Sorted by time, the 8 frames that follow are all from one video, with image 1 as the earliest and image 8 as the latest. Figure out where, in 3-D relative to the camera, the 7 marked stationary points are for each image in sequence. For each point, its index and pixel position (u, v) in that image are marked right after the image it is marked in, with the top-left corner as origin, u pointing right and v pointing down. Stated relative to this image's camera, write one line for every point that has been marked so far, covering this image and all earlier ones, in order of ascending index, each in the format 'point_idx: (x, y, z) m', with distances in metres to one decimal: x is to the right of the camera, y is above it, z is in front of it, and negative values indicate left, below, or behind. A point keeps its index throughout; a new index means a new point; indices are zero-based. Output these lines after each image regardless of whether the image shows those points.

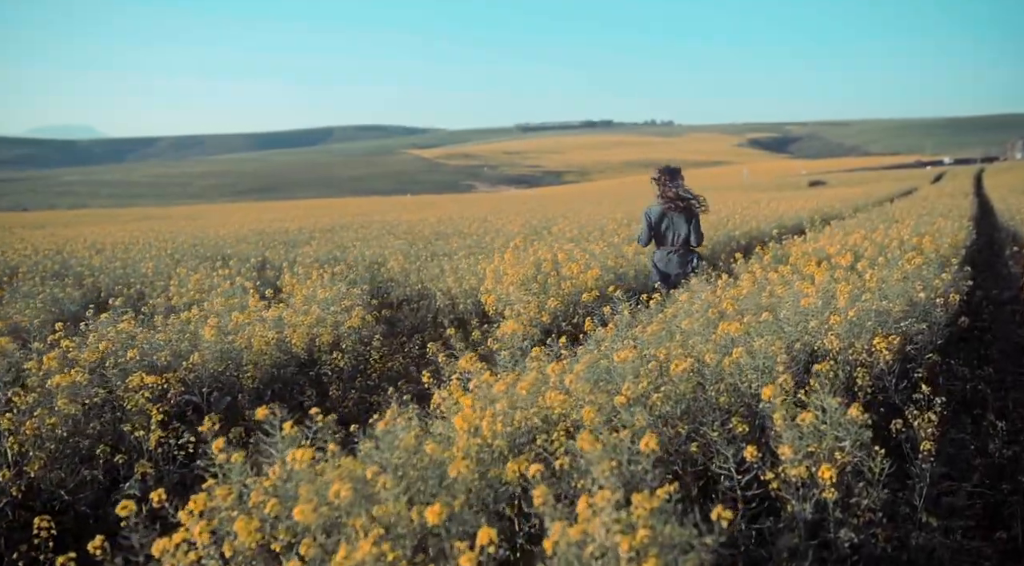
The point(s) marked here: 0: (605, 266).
0: (+1.2, +0.2, +9.4) m
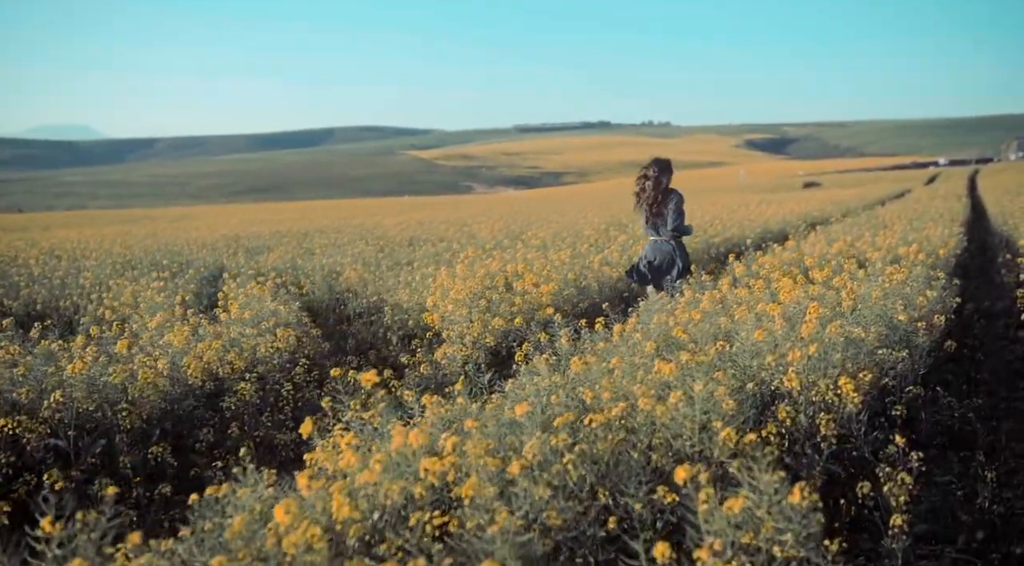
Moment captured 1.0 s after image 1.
0: (+0.6, 0.0, +8.7) m
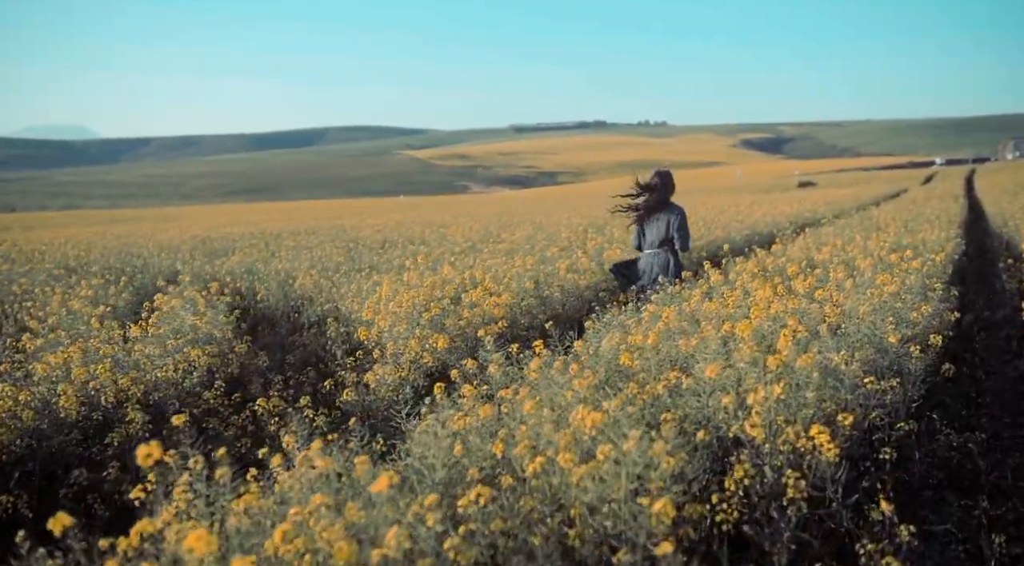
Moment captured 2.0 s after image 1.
0: (+0.2, -0.1, +7.9) m
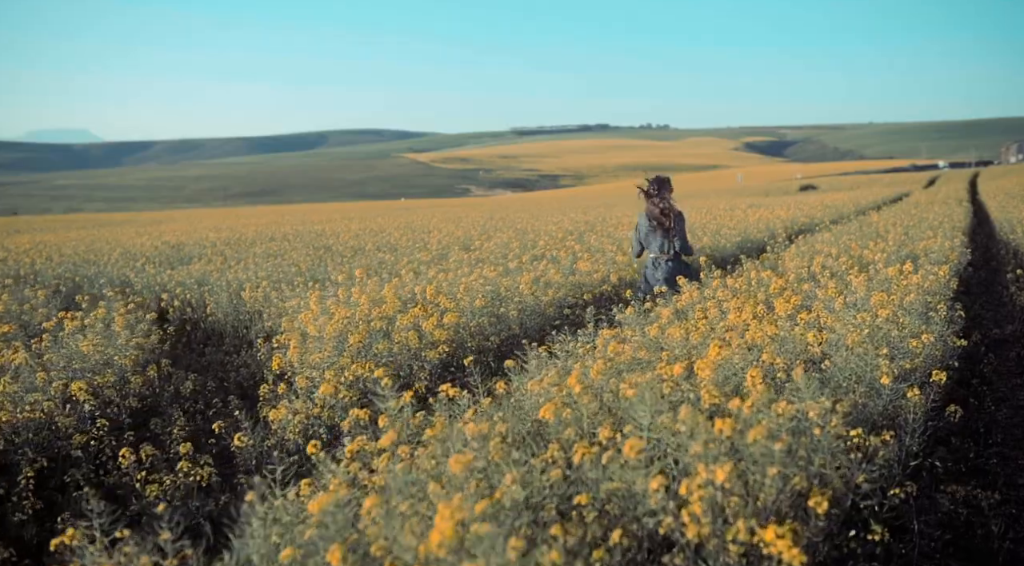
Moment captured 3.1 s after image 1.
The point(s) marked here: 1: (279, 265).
0: (-0.3, -0.2, +7.1) m
1: (-4.0, +0.3, +12.8) m
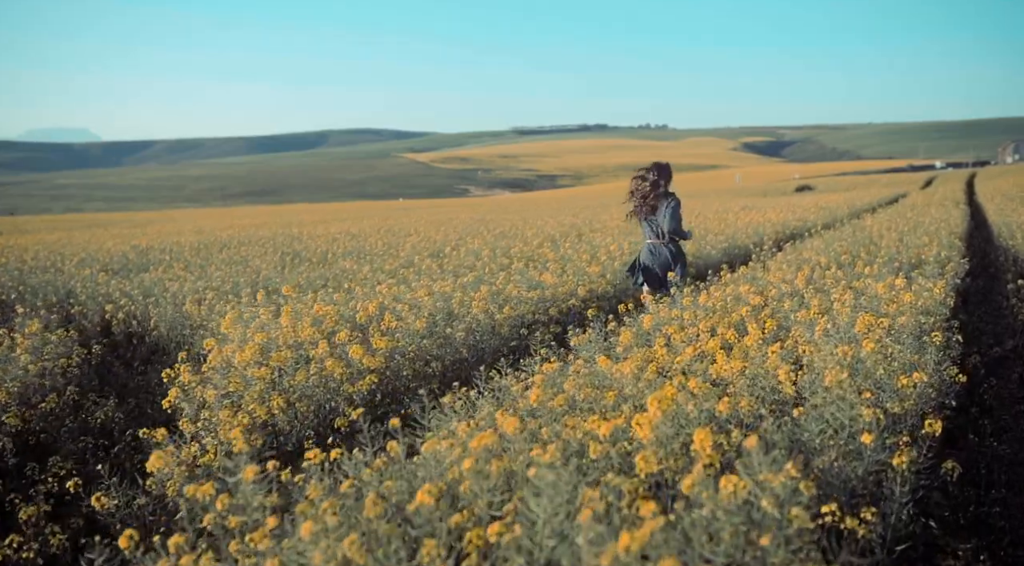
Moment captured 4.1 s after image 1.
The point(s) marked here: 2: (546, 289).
0: (-0.7, -0.4, +6.3) m
1: (-4.5, +0.2, +12.1) m
2: (+0.3, -0.1, +8.1) m
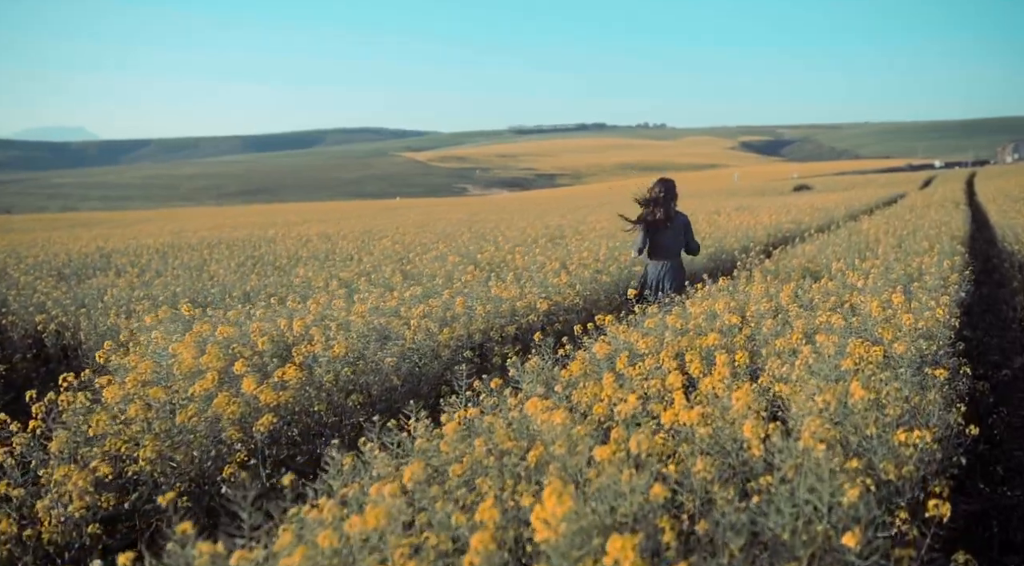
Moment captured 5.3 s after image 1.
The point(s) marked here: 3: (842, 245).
0: (-1.2, -0.5, +5.5) m
1: (-4.9, 0.0, +11.2) m
2: (-0.1, -0.2, +7.2) m
3: (+5.1, +0.6, +11.6) m
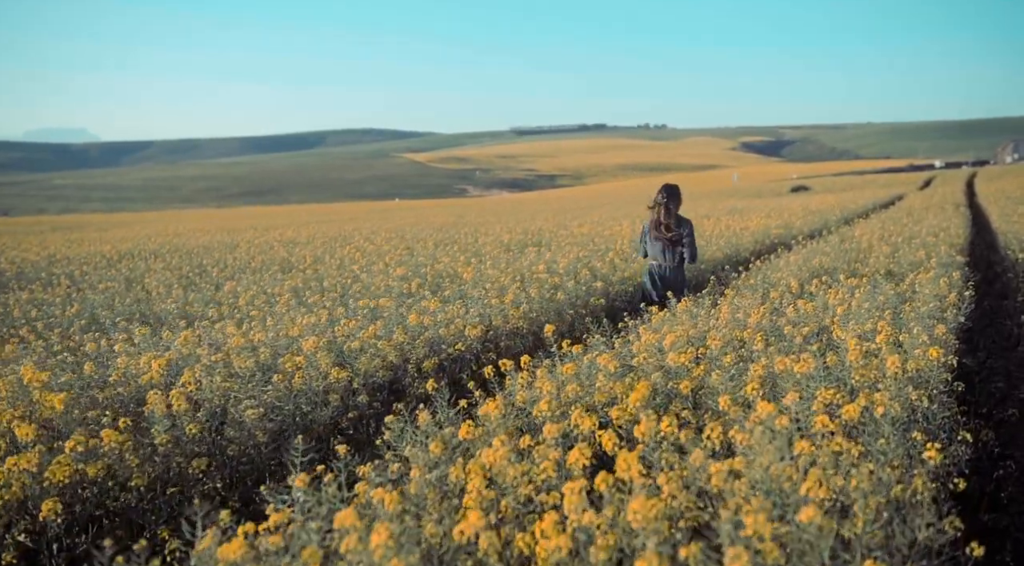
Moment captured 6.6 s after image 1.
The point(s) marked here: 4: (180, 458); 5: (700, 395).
0: (-1.8, -0.7, +4.5) m
1: (-5.5, -0.2, +10.2) m
2: (-0.7, -0.4, +6.2) m
3: (+4.5, +0.4, +10.6) m
4: (-1.8, -0.9, +4.0) m
5: (+1.1, -0.6, +4.1) m
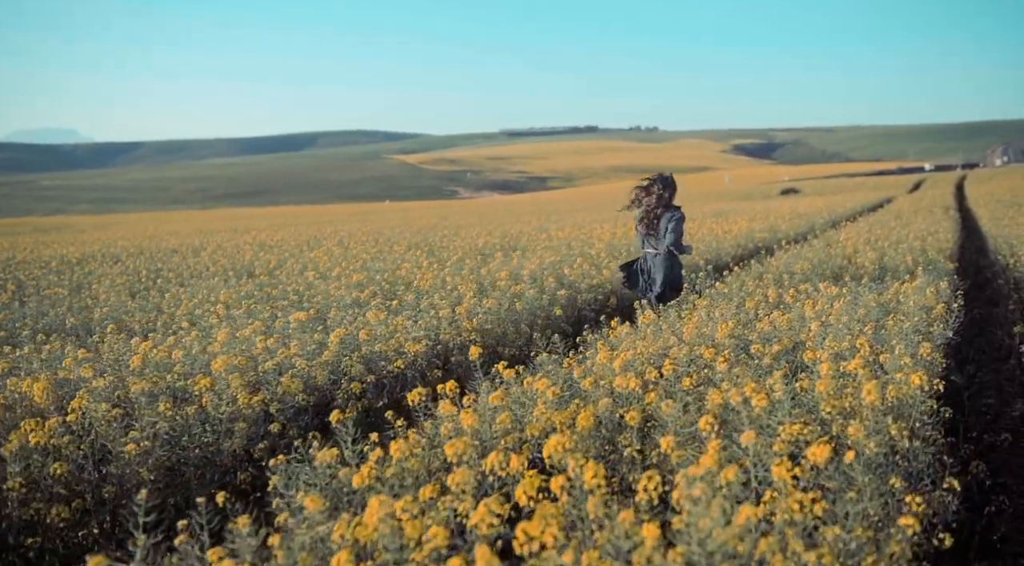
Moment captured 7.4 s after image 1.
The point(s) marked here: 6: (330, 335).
0: (-2.2, -0.8, +3.9) m
1: (-6.0, -0.3, +9.6) m
2: (-1.1, -0.5, +5.6) m
3: (+4.1, +0.3, +10.0) m
4: (-2.2, -1.0, +3.4) m
5: (+0.7, -0.6, +3.6) m
6: (-1.4, -0.4, +5.9) m
